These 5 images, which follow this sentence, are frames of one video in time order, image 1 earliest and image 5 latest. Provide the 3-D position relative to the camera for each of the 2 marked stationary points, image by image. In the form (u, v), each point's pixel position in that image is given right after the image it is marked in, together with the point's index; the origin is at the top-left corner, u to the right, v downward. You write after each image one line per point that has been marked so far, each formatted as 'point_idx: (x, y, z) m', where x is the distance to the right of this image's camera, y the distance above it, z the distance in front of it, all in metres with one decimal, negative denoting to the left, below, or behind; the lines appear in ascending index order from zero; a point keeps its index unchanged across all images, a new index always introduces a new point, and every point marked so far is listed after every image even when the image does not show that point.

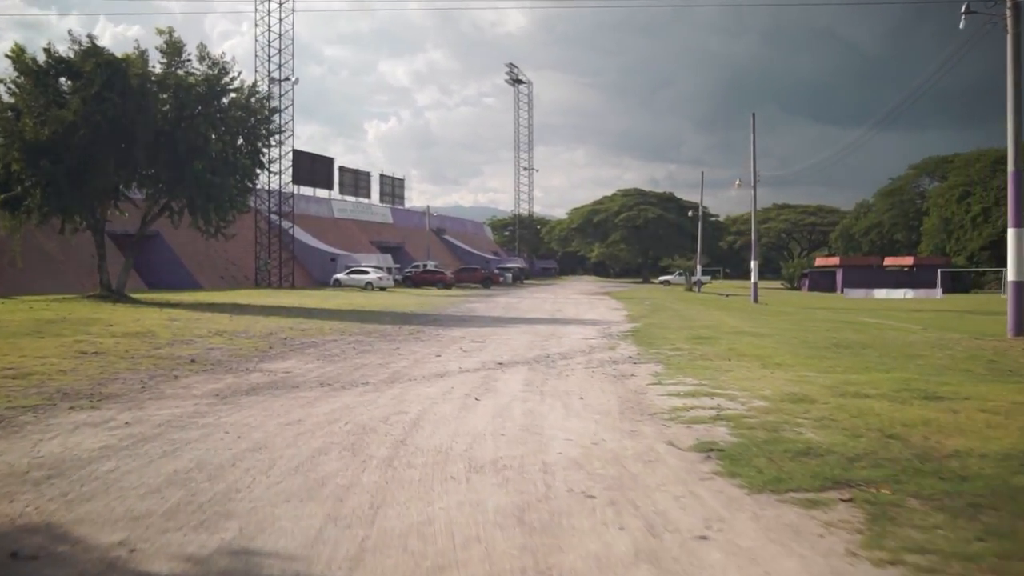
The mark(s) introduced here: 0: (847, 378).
0: (+3.3, -0.9, +11.4) m
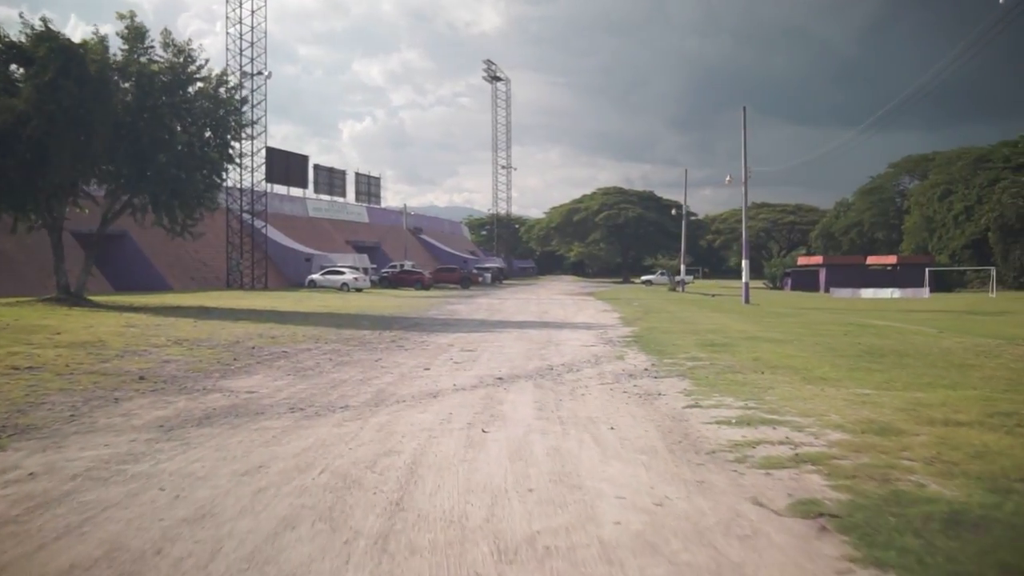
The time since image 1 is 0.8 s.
0: (+3.4, -0.9, +9.7) m
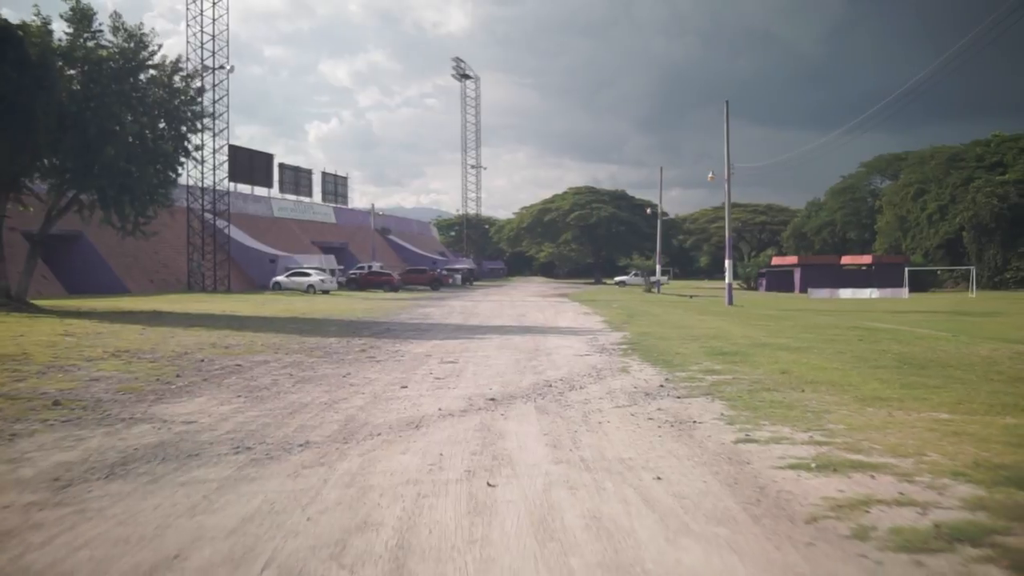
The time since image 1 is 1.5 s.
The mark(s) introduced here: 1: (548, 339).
0: (+3.4, -0.9, +7.9) m
1: (+0.6, -0.9, +19.7) m
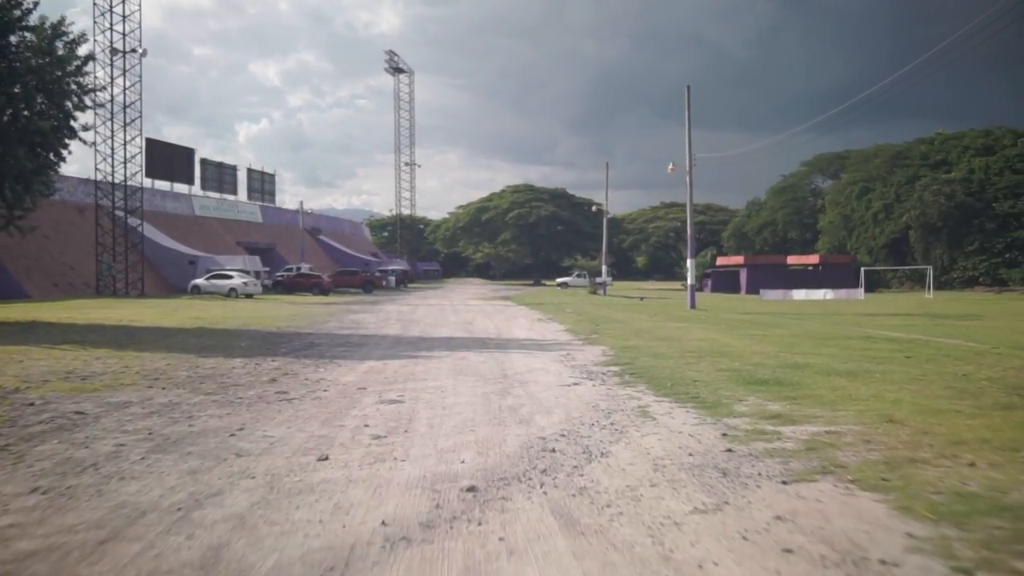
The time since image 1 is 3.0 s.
0: (+3.5, -1.0, +4.0) m
1: (0.0, -0.9, +15.6) m
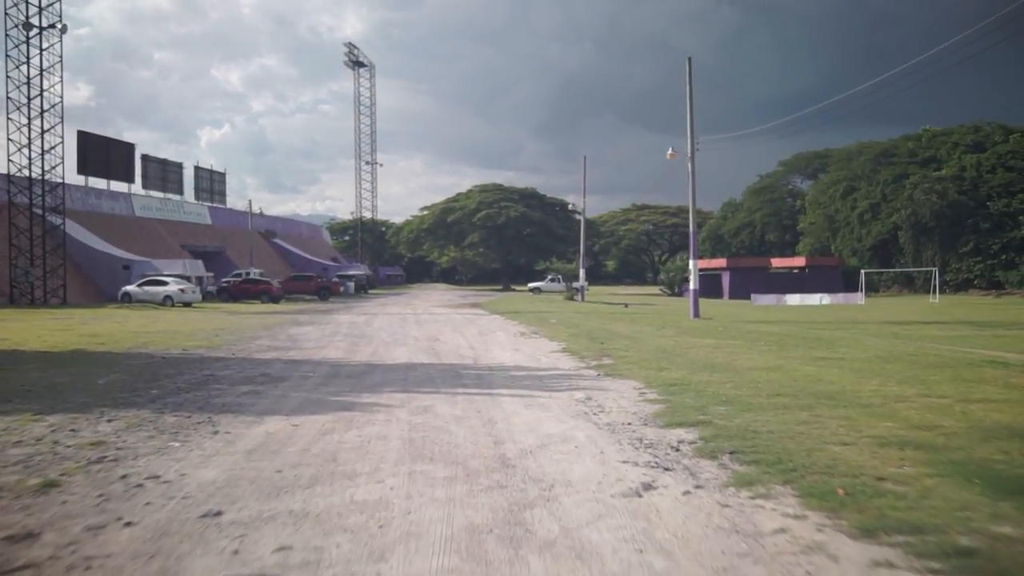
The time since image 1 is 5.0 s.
0: (+3.8, -1.0, -1.9) m
1: (0.0, -1.0, +9.6) m
